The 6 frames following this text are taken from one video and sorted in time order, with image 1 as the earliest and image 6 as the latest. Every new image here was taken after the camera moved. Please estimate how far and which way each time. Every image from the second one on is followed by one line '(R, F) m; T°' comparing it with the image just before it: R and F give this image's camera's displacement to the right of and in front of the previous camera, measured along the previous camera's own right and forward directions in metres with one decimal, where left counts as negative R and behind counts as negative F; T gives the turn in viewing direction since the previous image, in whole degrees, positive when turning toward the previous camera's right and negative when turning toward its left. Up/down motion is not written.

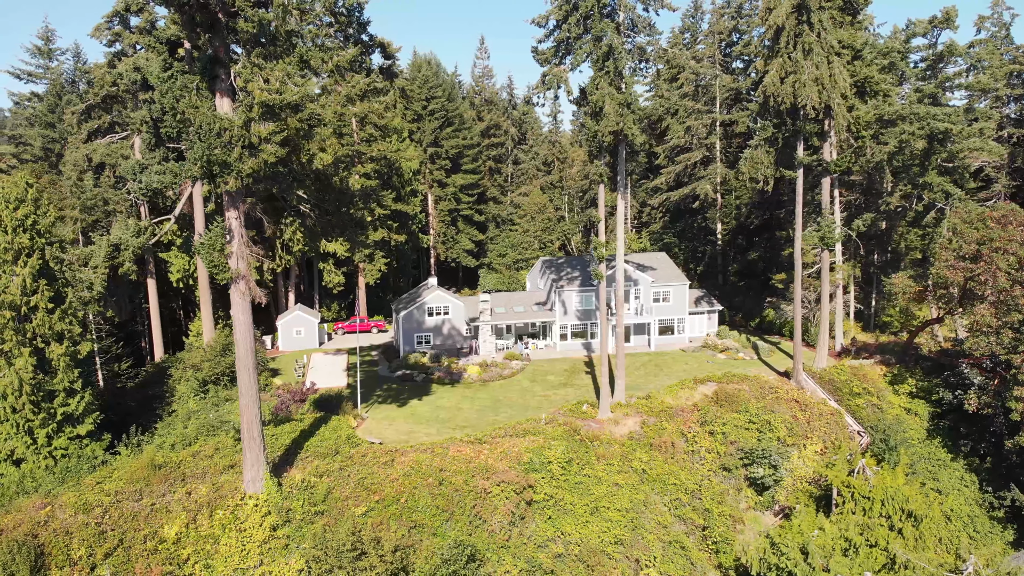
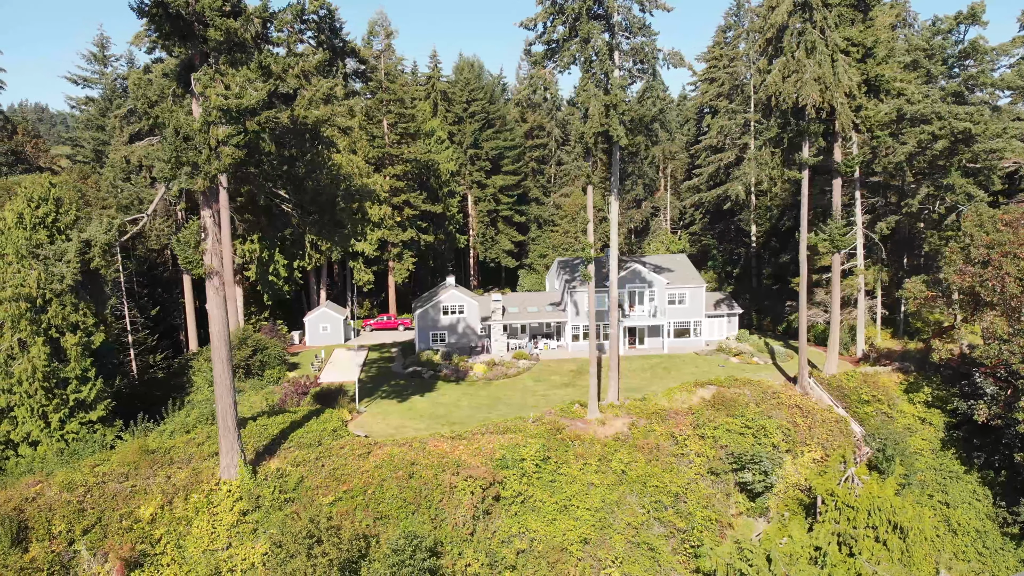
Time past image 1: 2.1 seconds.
(+1.7, -0.1) m; -4°
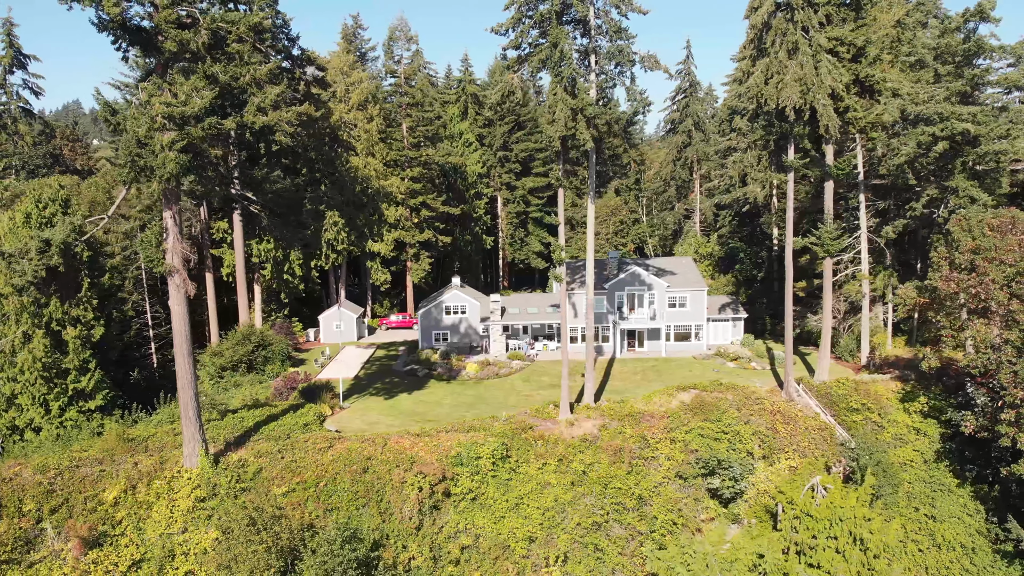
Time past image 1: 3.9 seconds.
(+2.1, -0.2) m; -3°
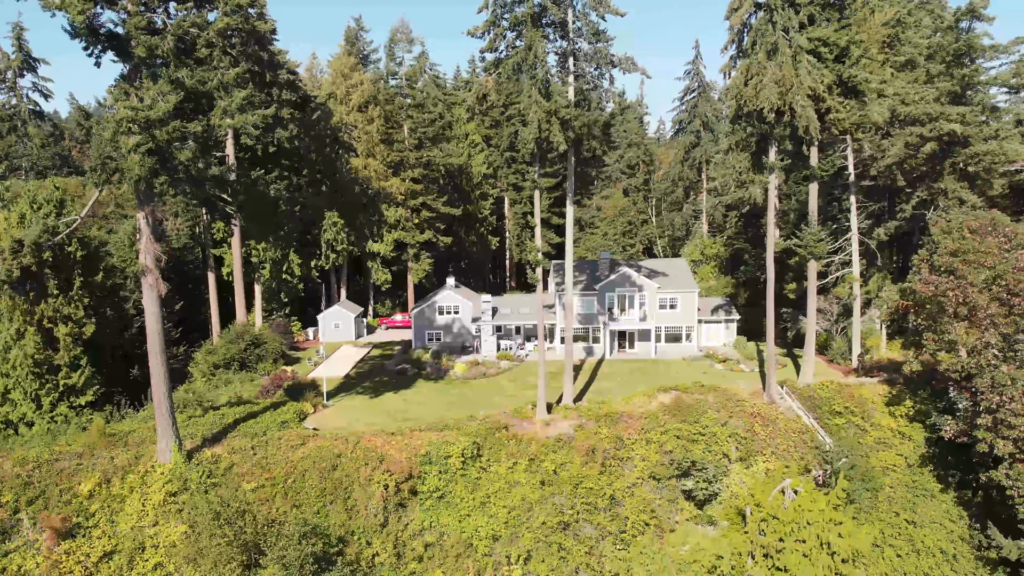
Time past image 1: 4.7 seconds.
(+1.1, -0.2) m; -1°
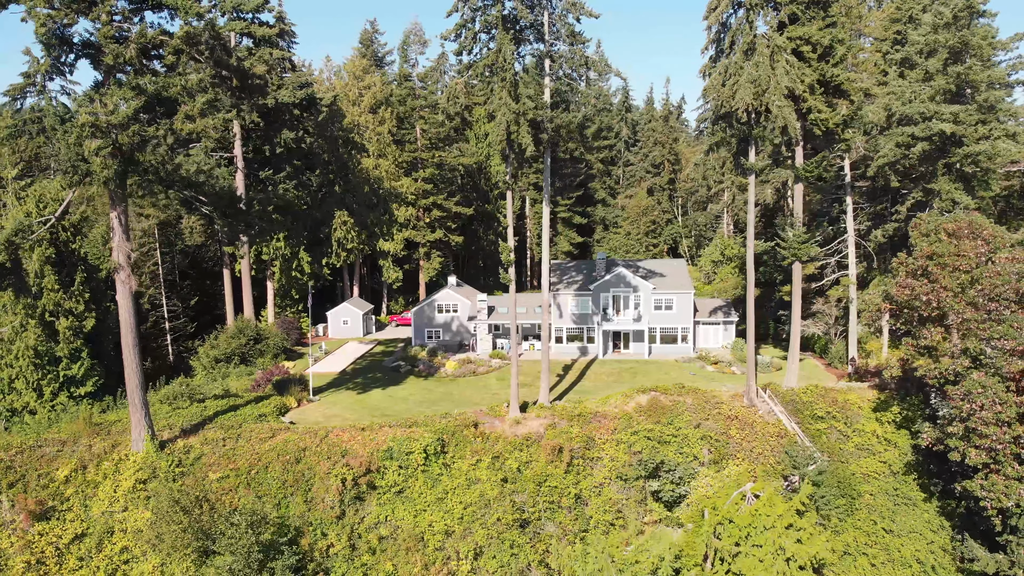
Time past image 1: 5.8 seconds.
(+1.8, -0.2) m; -3°
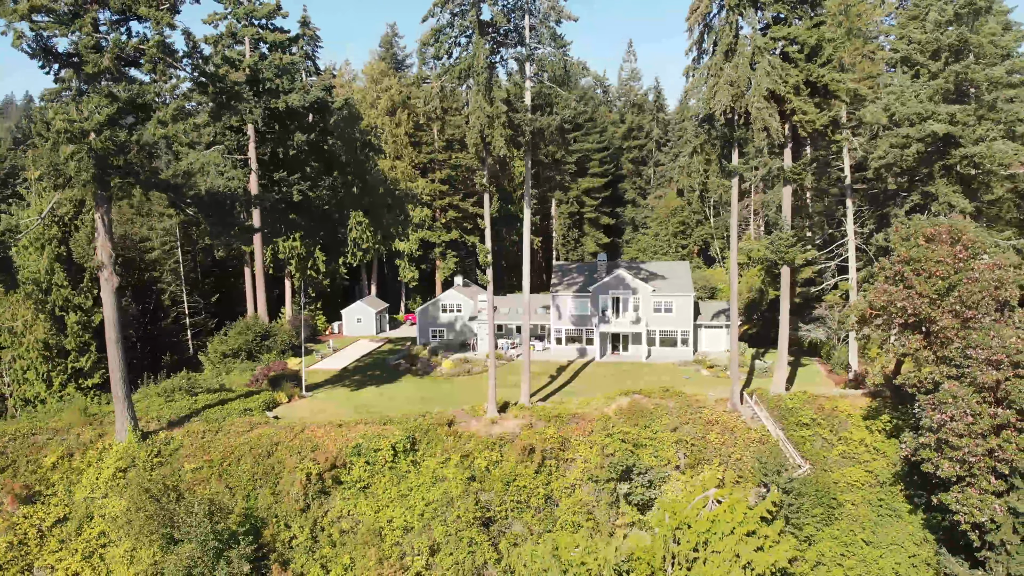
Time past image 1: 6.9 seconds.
(+1.8, -0.2) m; -3°
